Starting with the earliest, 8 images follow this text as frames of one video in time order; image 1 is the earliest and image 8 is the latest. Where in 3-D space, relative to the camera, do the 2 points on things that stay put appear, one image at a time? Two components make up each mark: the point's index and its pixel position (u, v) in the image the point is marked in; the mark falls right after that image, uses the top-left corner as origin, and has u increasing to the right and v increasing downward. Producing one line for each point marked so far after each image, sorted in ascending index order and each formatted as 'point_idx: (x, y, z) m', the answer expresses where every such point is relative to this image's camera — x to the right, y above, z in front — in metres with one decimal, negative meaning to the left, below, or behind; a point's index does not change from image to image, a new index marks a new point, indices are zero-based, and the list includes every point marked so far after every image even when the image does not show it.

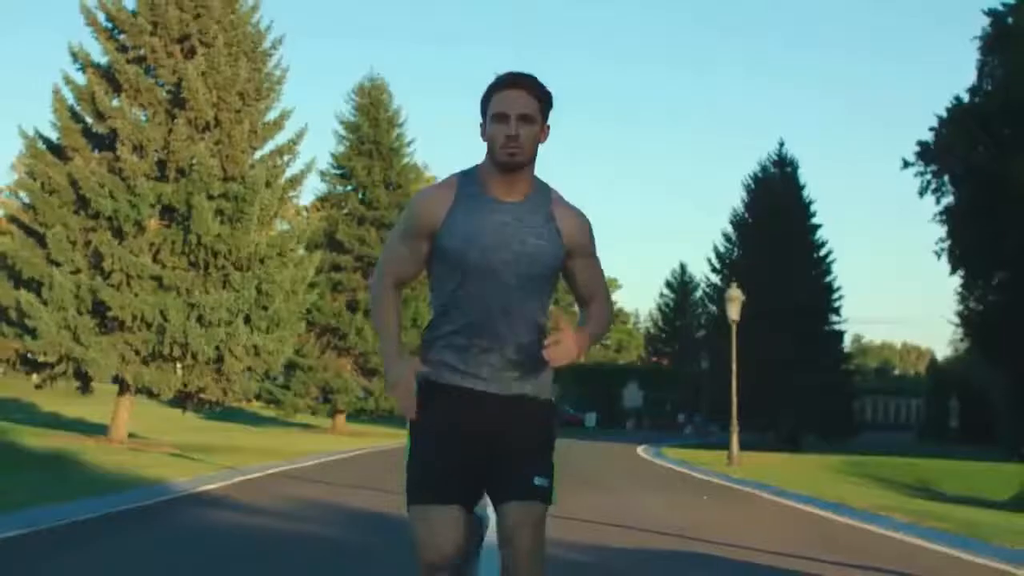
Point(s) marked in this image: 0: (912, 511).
0: (+5.1, -2.8, +18.7) m
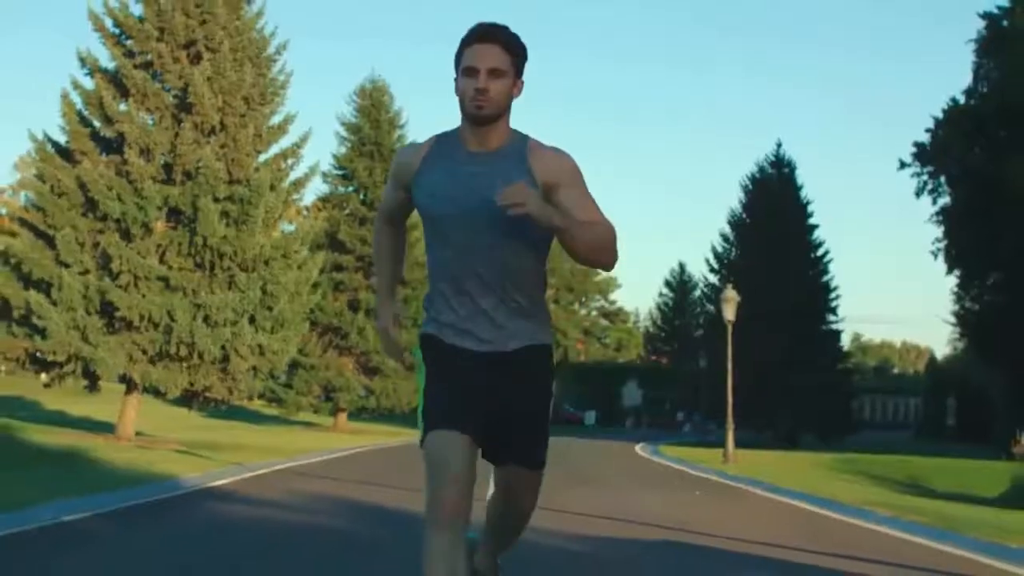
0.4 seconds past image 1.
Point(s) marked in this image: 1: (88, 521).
0: (+5.1, -2.9, +19.3) m
1: (-4.6, -2.5, +15.3) m
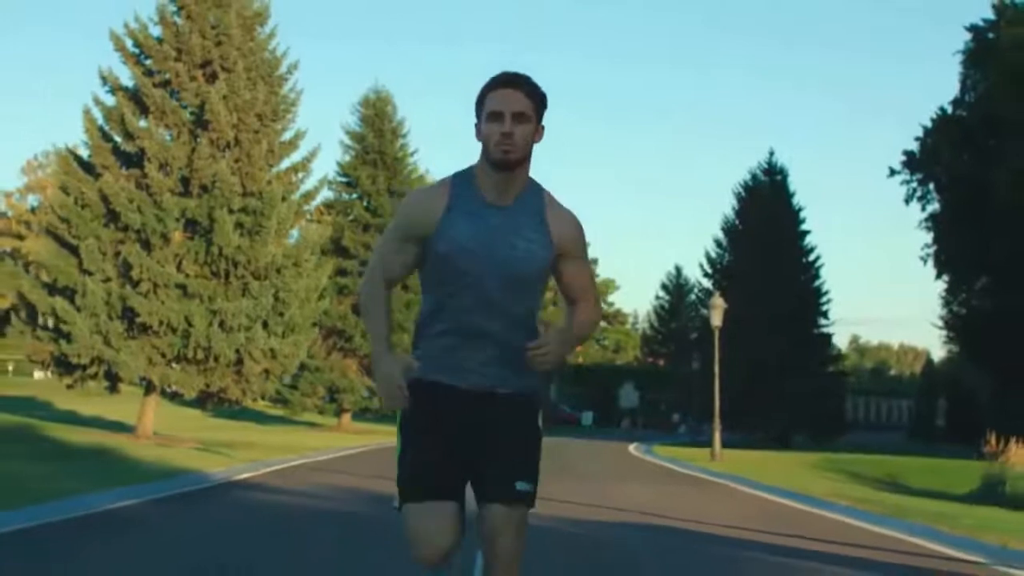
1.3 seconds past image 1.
0: (+5.1, -3.0, +20.9) m
1: (-4.6, -2.6, +16.9) m
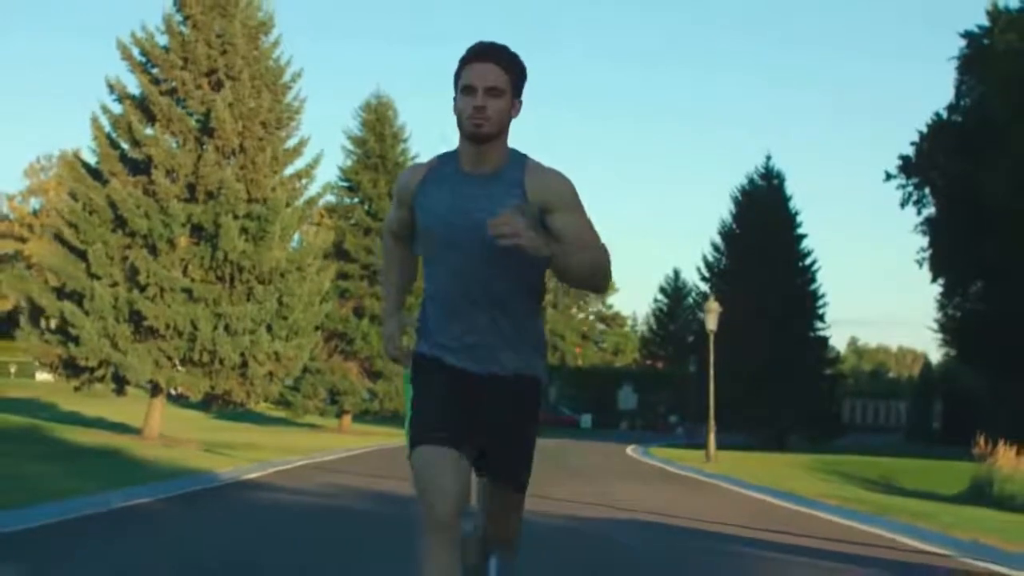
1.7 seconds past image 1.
0: (+5.1, -3.1, +21.6) m
1: (-4.6, -2.7, +17.5) m
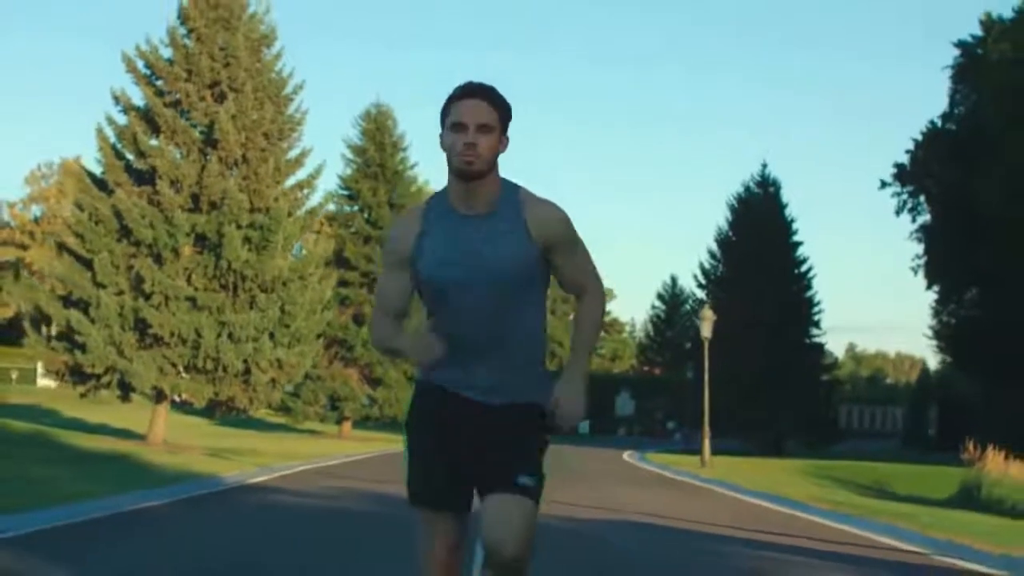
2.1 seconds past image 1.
0: (+5.0, -3.2, +22.1) m
1: (-4.7, -2.8, +18.1) m
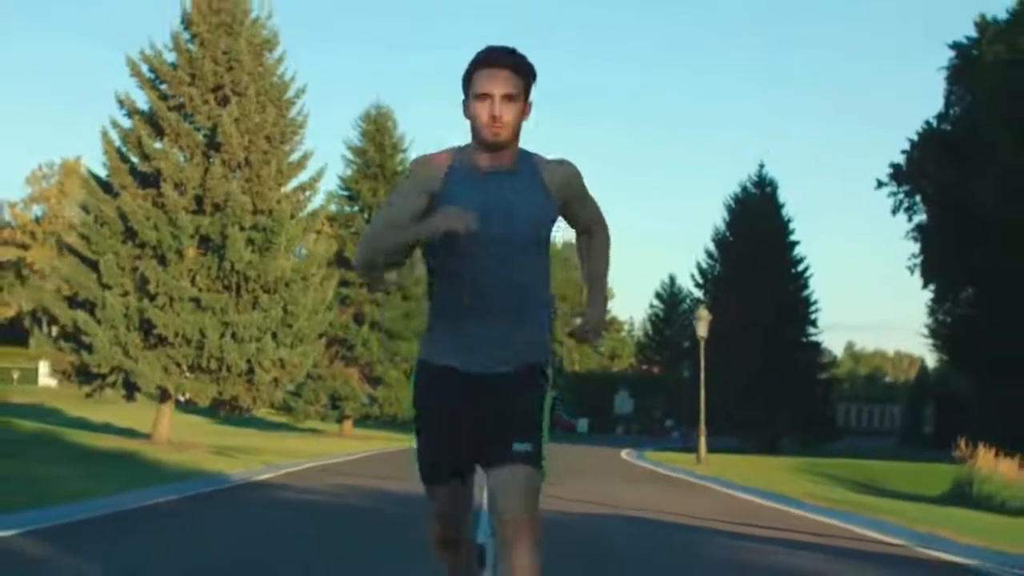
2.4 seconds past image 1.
0: (+5.0, -3.3, +22.6) m
1: (-4.7, -2.8, +18.6) m
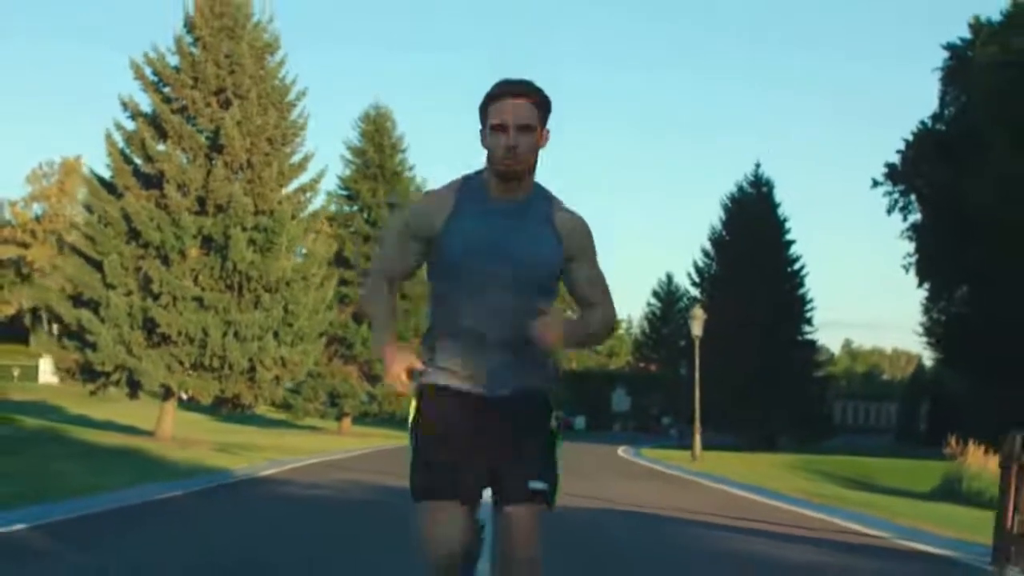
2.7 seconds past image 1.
0: (+5.0, -3.3, +23.2) m
1: (-4.7, -2.8, +19.1) m
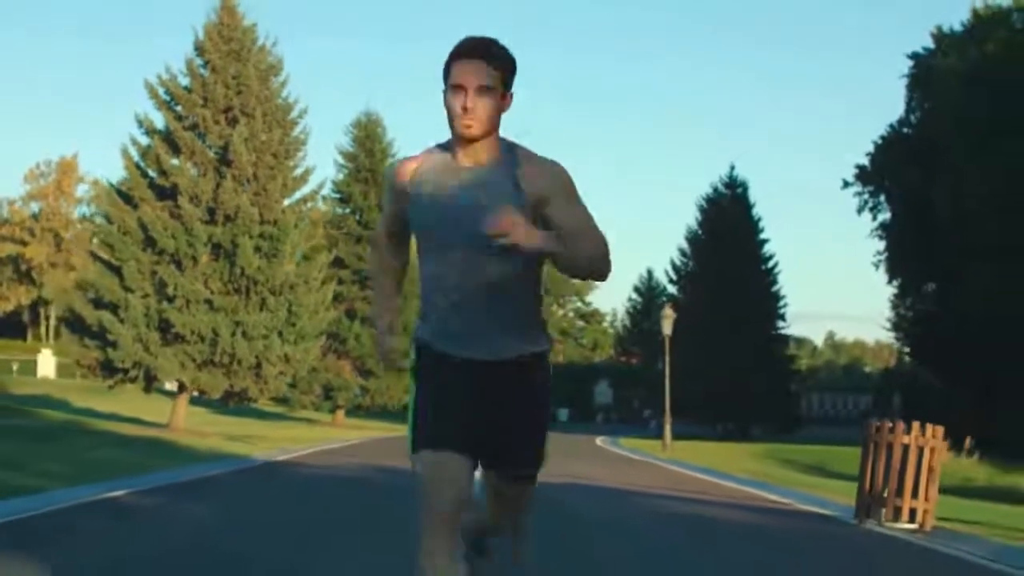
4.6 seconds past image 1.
0: (+4.7, -3.4, +26.2) m
1: (-4.9, -3.0, +22.0) m
